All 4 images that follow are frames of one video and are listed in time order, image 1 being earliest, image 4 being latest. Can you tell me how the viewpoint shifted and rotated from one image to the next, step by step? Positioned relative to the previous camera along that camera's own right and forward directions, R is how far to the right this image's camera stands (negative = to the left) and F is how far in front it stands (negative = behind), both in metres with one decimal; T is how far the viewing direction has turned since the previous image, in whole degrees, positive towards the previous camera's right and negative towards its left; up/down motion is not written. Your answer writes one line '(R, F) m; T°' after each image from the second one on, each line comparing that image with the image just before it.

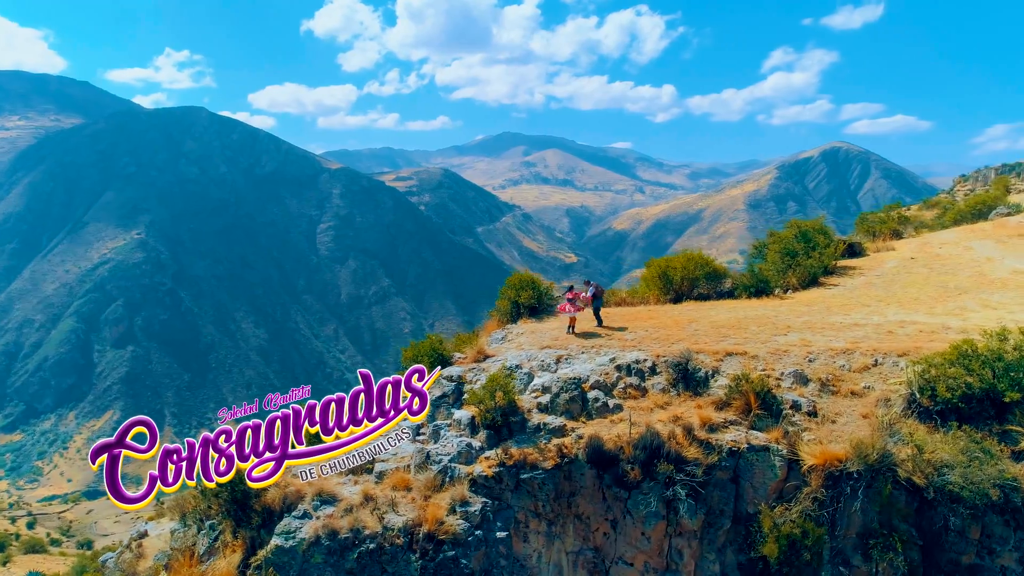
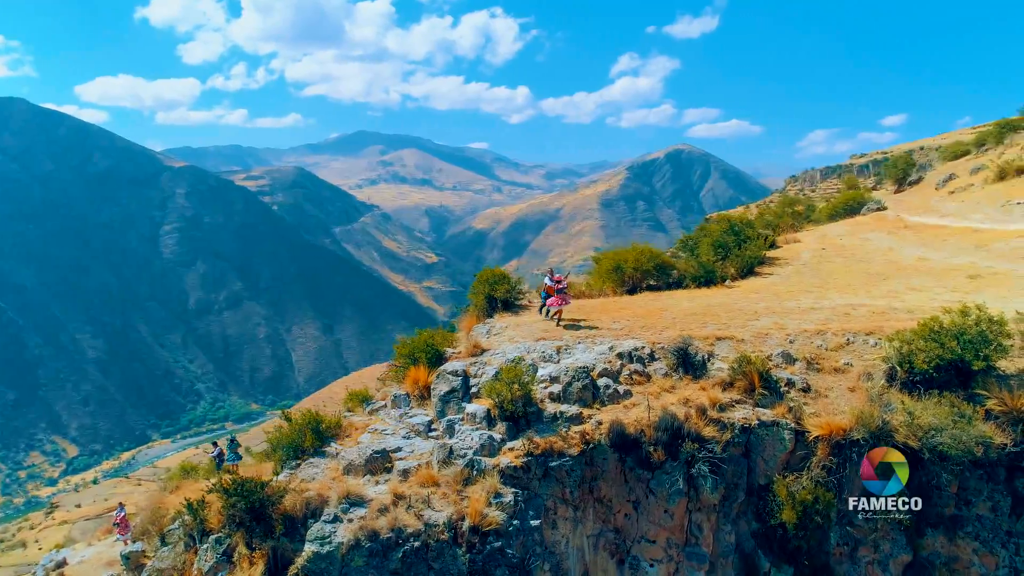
(-2.5, +0.1) m; +11°
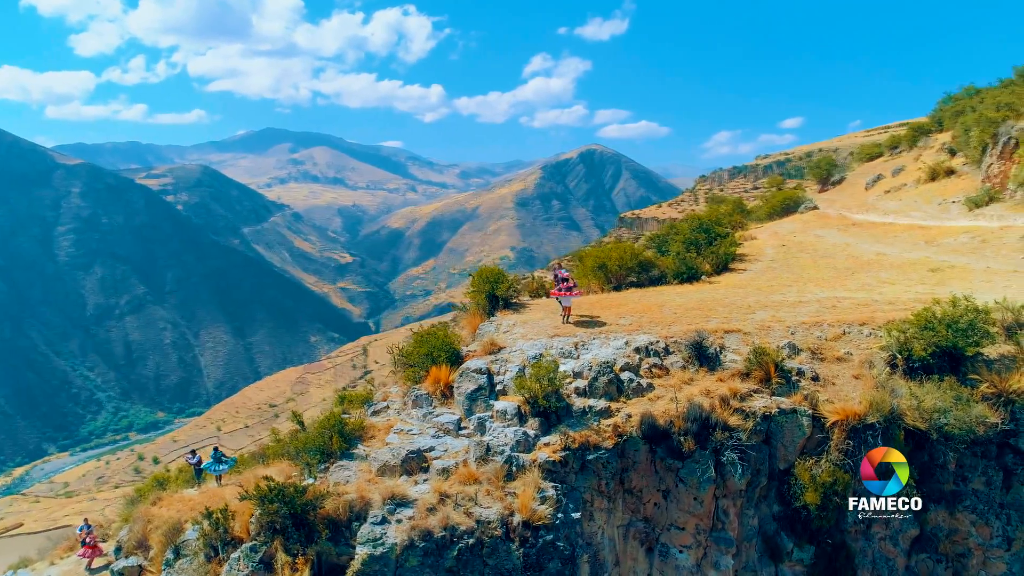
(-1.9, 0.0) m; +6°
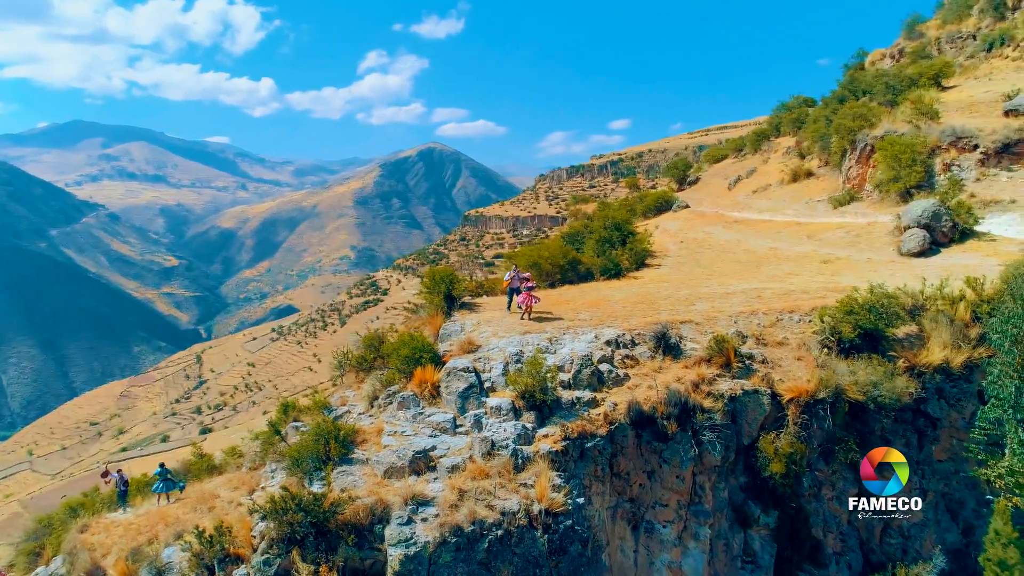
(-2.6, -0.2) m; +12°
